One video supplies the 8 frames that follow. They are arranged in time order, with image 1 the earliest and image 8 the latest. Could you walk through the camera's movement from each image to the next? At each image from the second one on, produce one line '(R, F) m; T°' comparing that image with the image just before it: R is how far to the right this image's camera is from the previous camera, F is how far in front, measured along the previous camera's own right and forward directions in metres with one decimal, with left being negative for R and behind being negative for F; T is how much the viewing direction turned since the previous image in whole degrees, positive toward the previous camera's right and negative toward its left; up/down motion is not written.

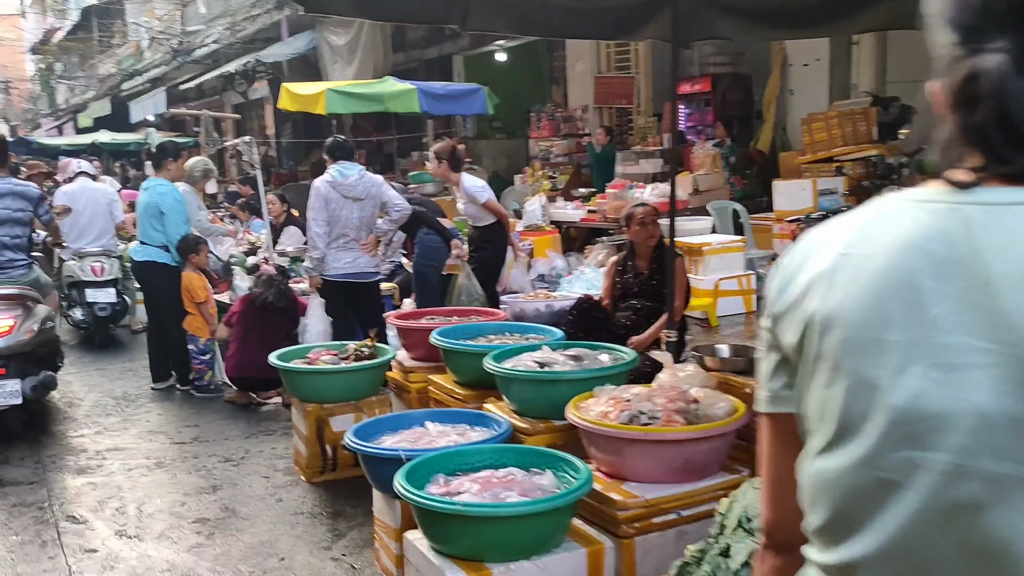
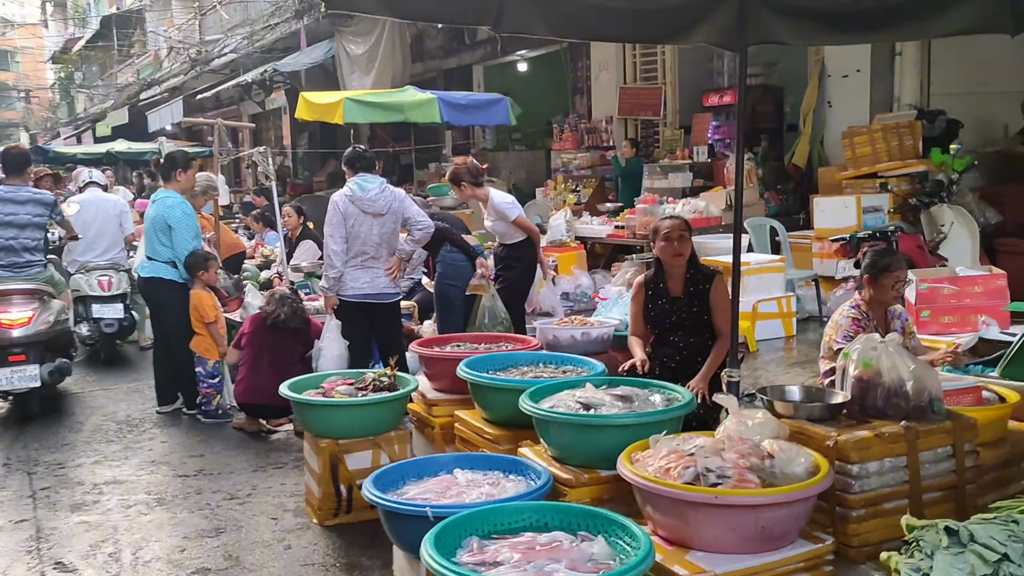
(-0.1, +0.4) m; -1°
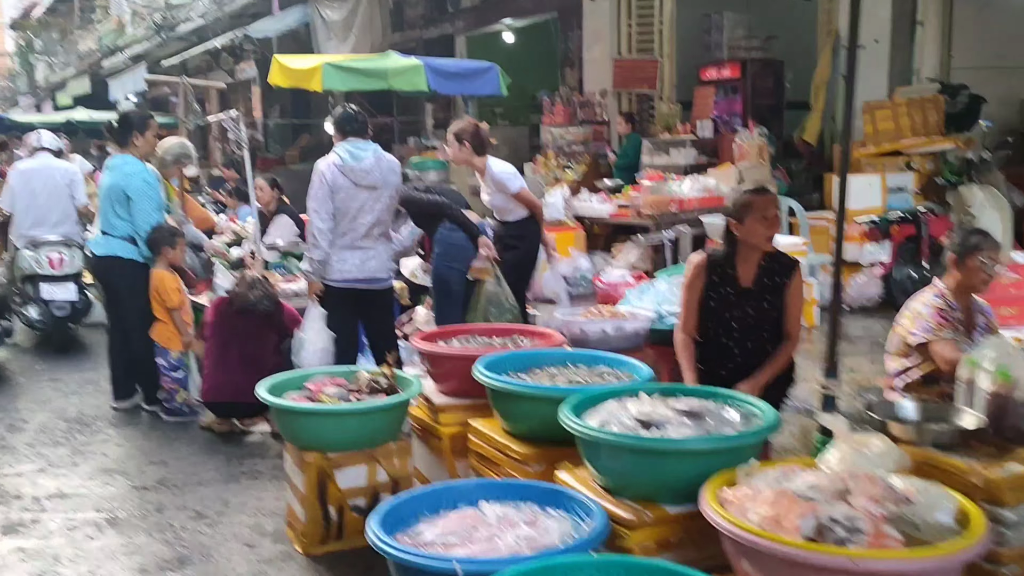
(-0.2, +0.6) m; +2°
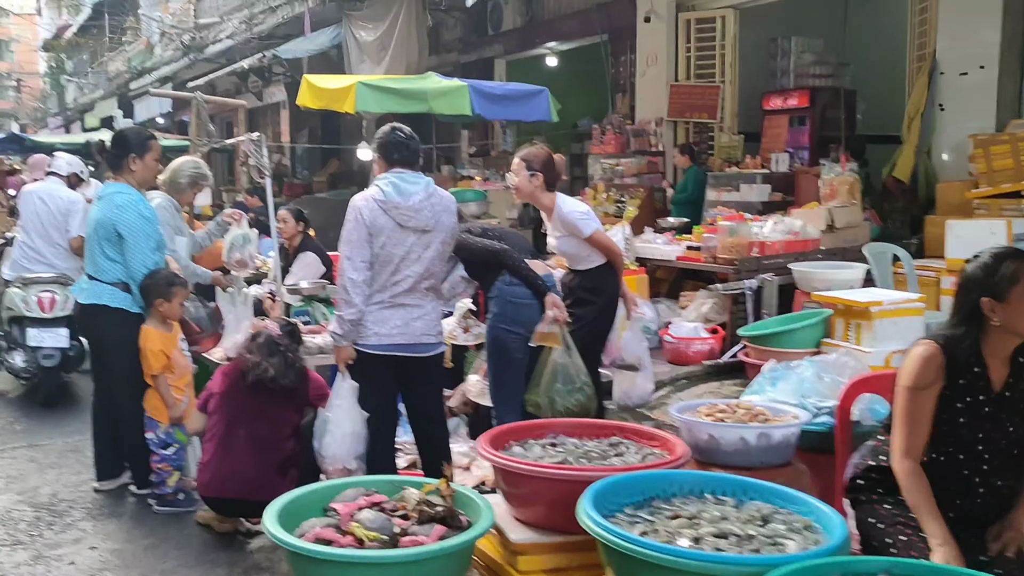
(-0.3, +0.9) m; -1°
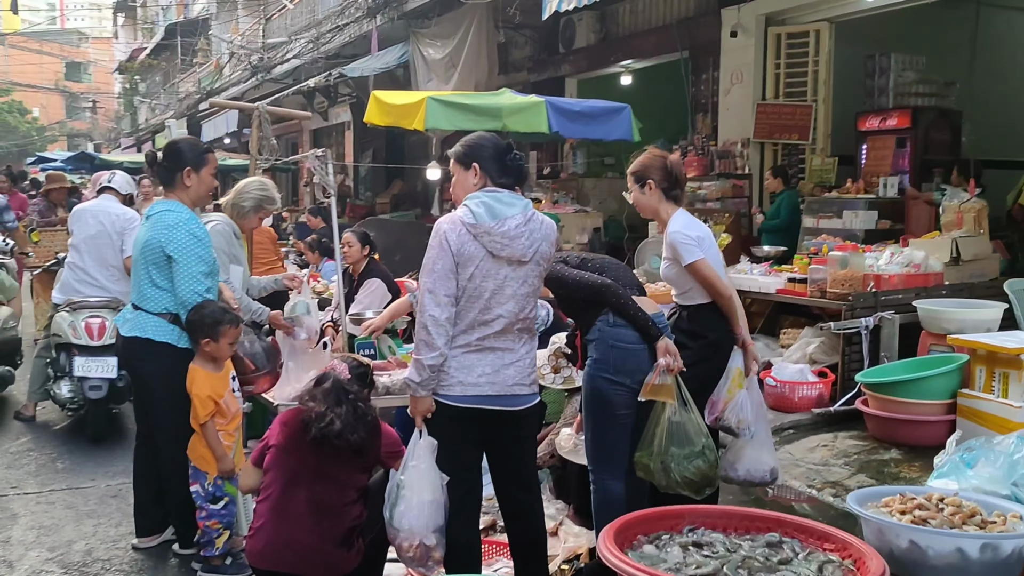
(-0.2, +0.6) m; -4°
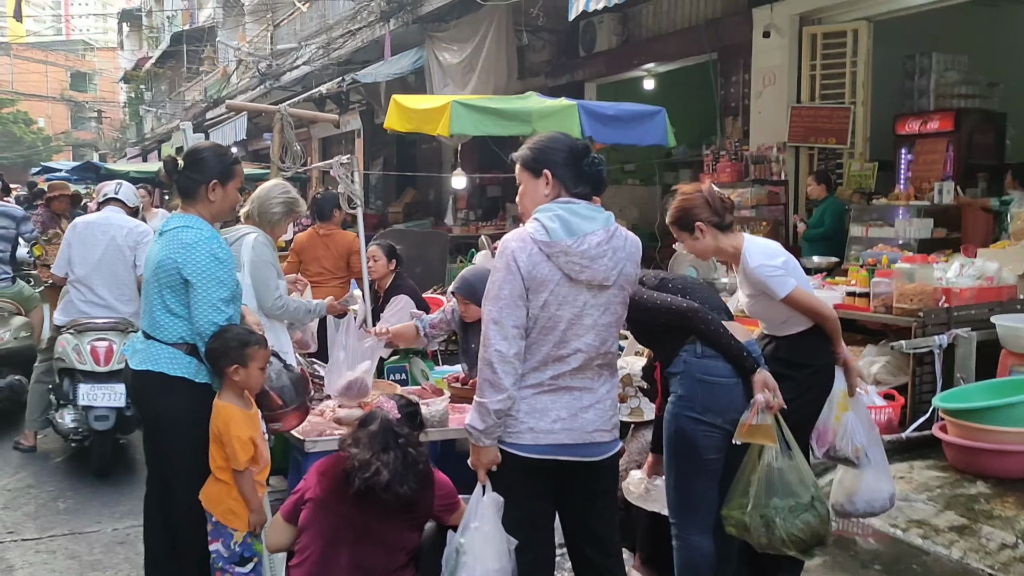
(-0.2, +0.4) m; 0°
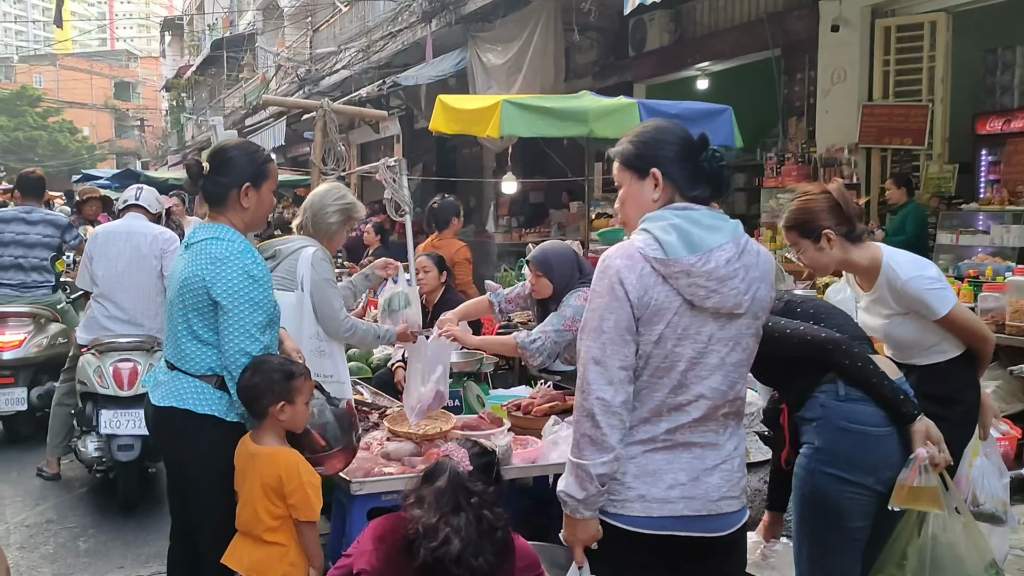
(-0.2, +0.5) m; -2°
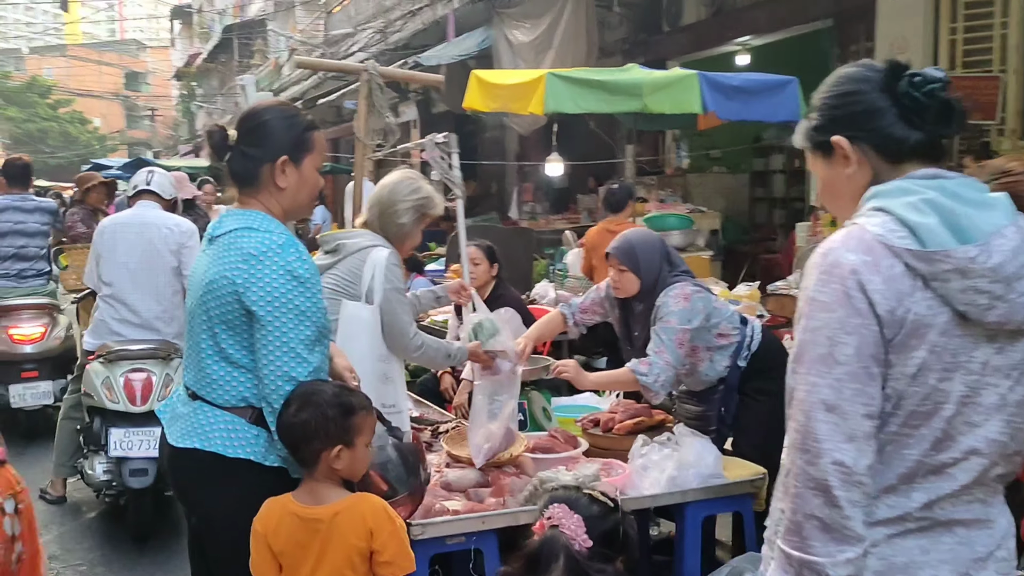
(-0.3, +0.6) m; -1°
